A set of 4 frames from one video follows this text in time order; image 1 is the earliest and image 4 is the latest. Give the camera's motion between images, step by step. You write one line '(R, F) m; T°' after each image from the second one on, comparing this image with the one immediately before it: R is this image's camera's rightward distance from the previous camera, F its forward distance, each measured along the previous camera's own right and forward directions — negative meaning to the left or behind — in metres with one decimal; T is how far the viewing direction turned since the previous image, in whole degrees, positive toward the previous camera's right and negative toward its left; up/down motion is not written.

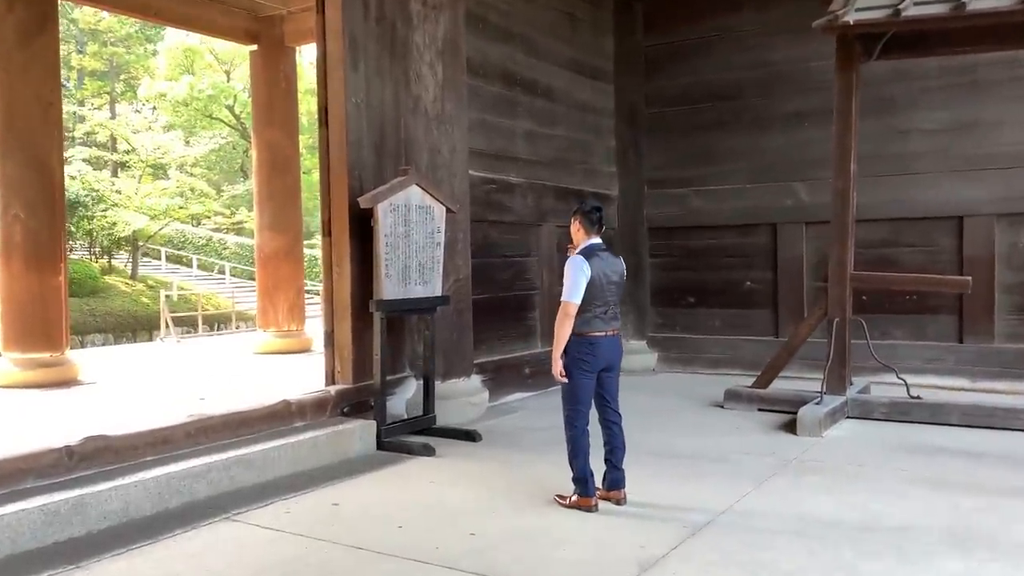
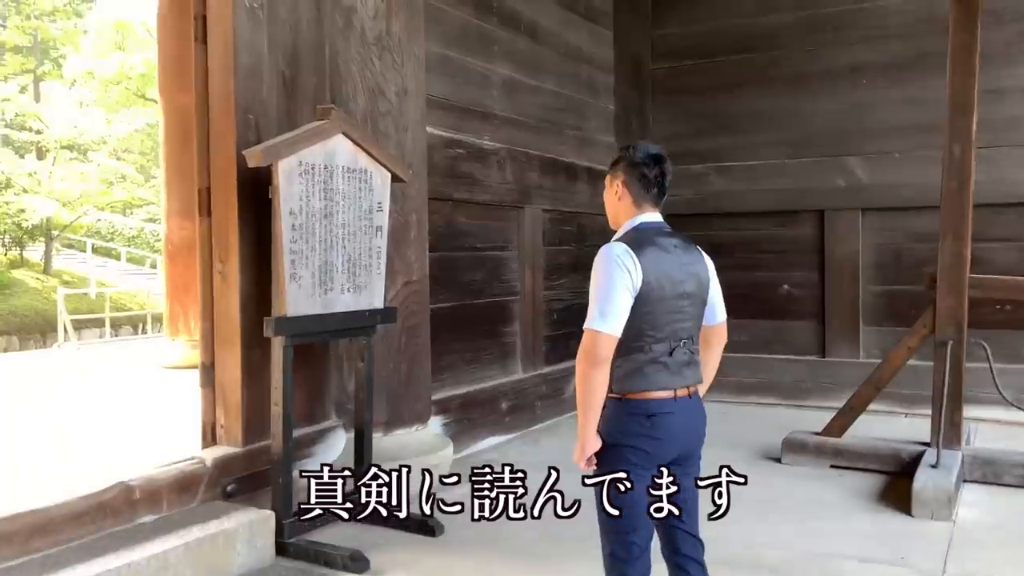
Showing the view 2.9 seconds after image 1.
(-0.1, +1.7) m; +3°
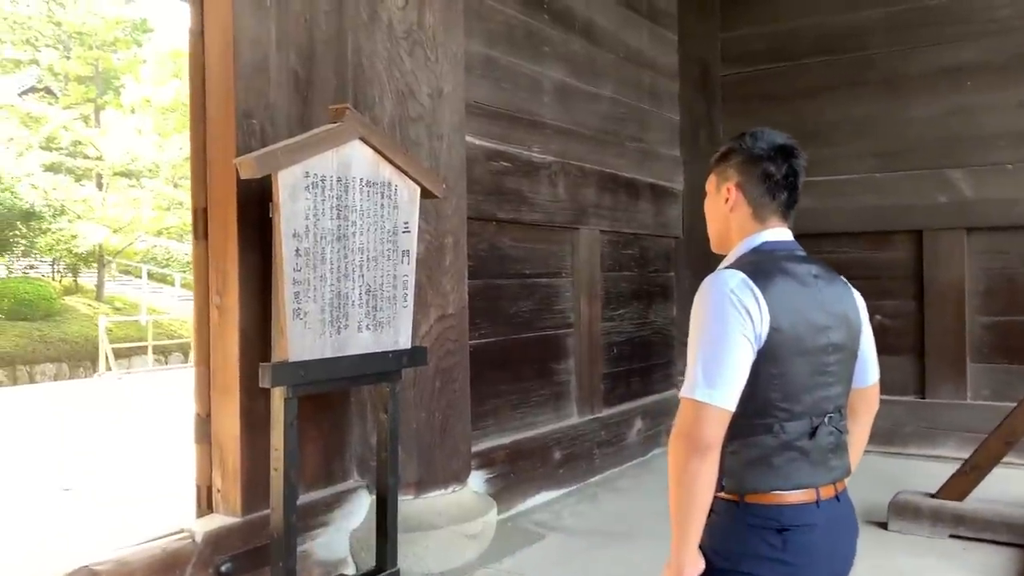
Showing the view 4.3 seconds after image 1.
(0.0, +0.6) m; -4°
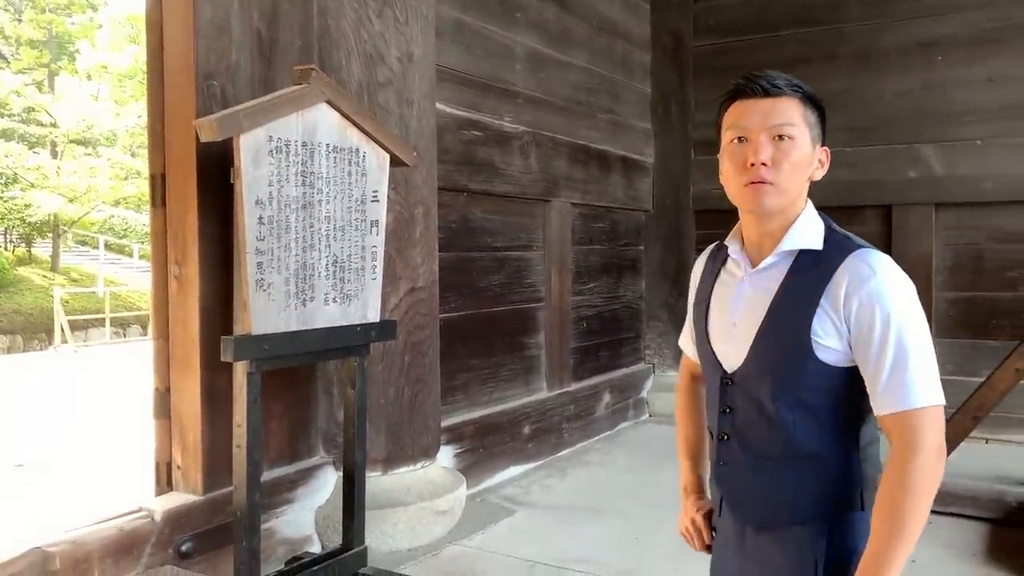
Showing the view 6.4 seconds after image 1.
(0.0, +0.1) m; +2°
